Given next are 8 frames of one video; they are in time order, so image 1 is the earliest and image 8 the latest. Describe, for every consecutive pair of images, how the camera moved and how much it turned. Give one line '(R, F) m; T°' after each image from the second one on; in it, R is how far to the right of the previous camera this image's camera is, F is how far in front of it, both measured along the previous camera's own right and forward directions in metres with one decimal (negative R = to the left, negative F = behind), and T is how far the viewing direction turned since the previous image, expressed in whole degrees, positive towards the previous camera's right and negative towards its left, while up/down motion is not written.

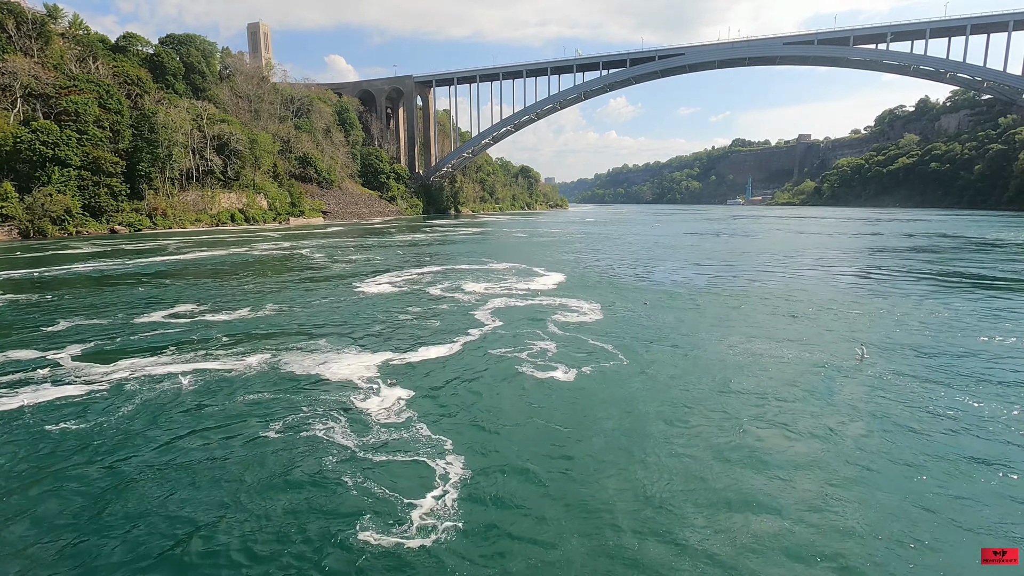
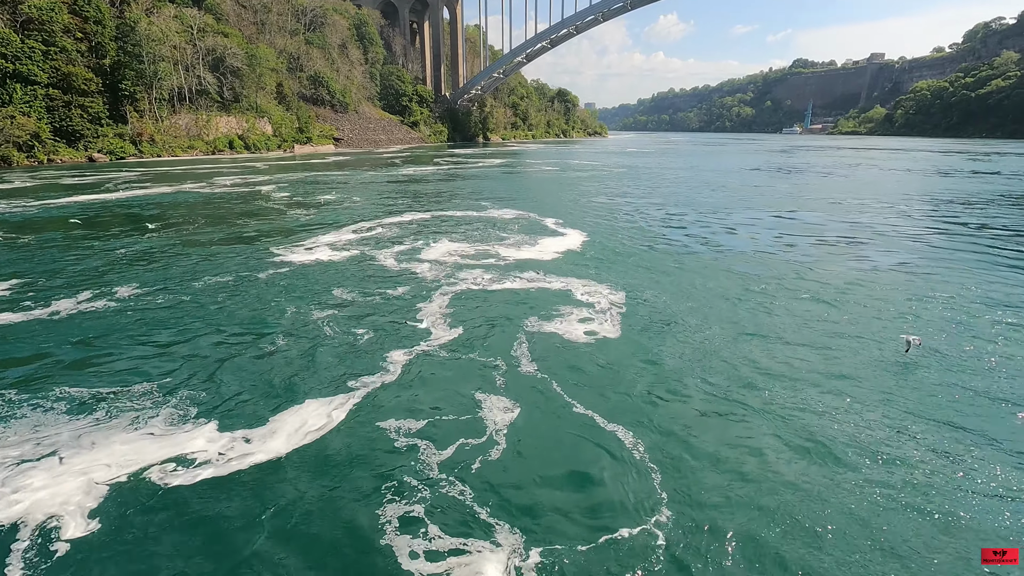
(+0.7, +3.5) m; -4°
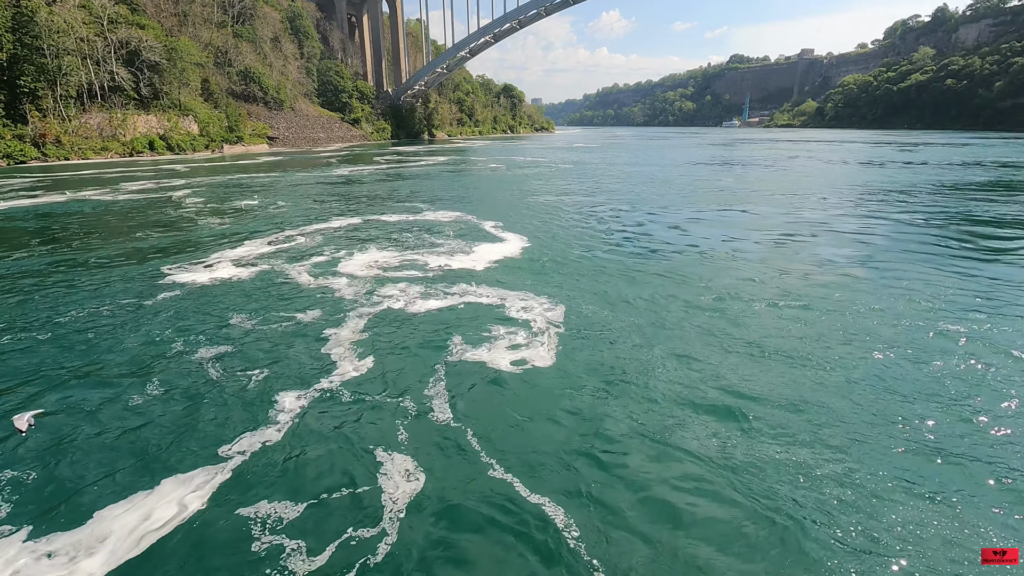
(+0.3, +0.7) m; +5°
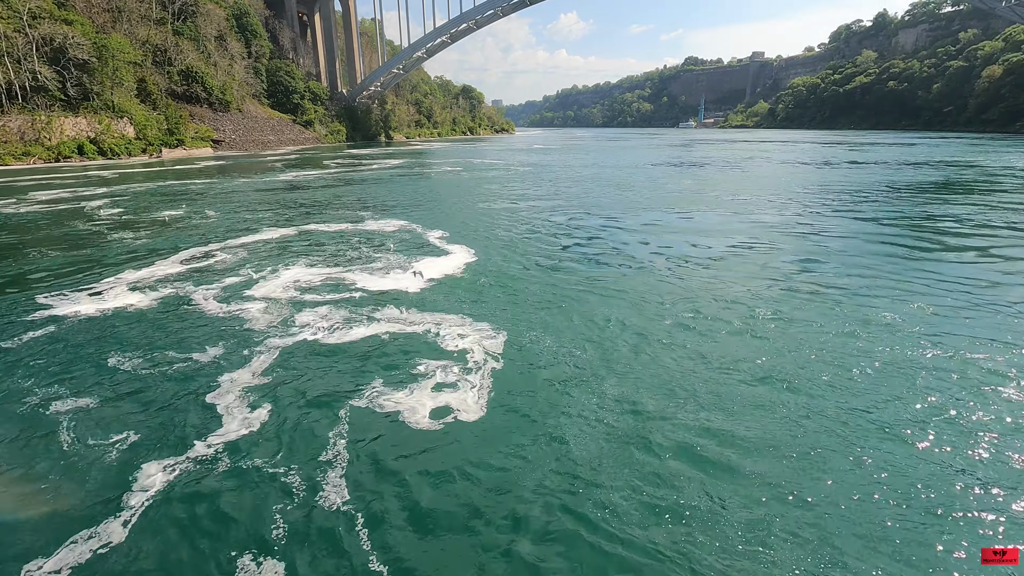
(+0.3, +0.7) m; +4°
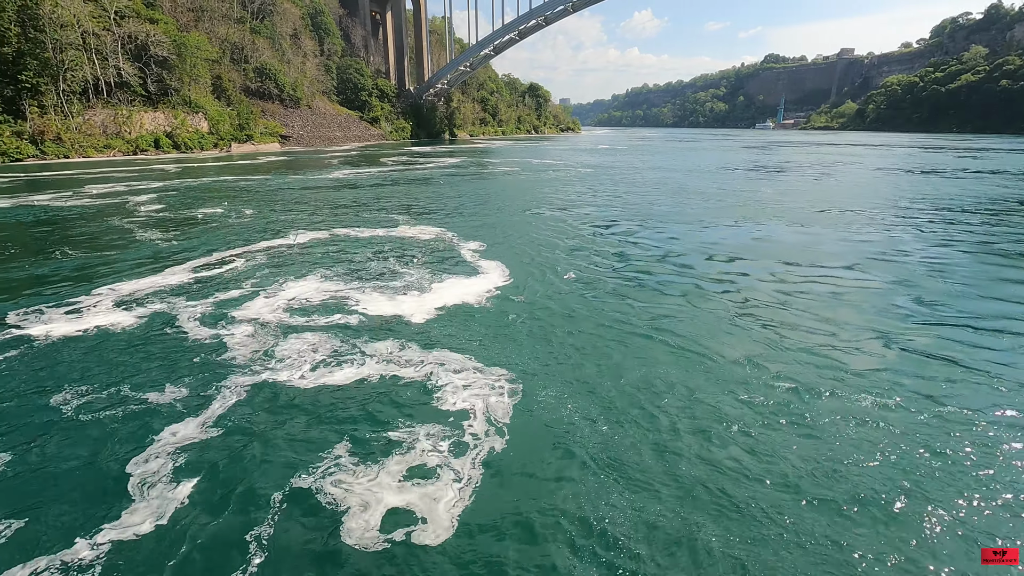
(+0.2, +1.1) m; -6°
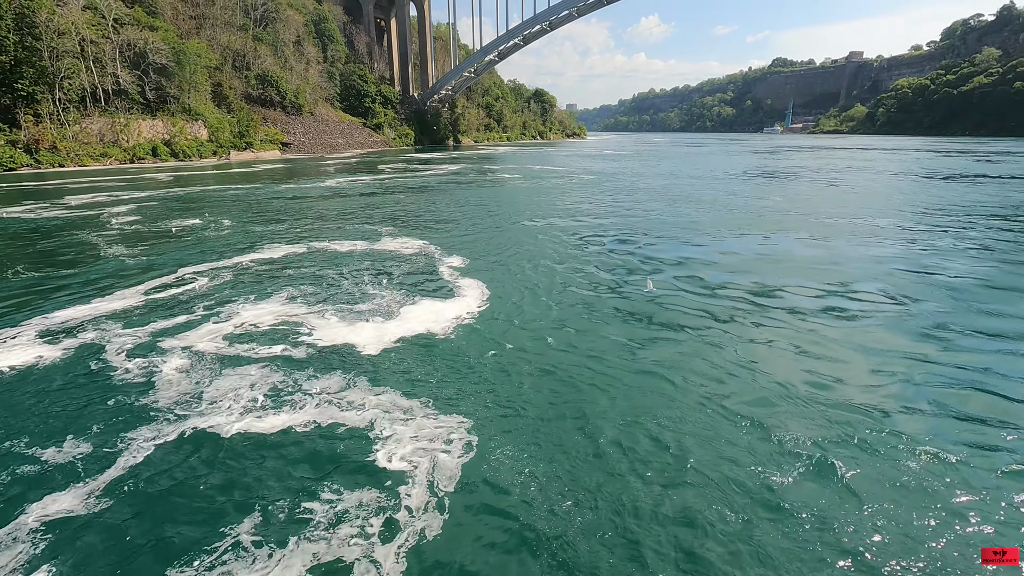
(+0.3, +0.6) m; -1°
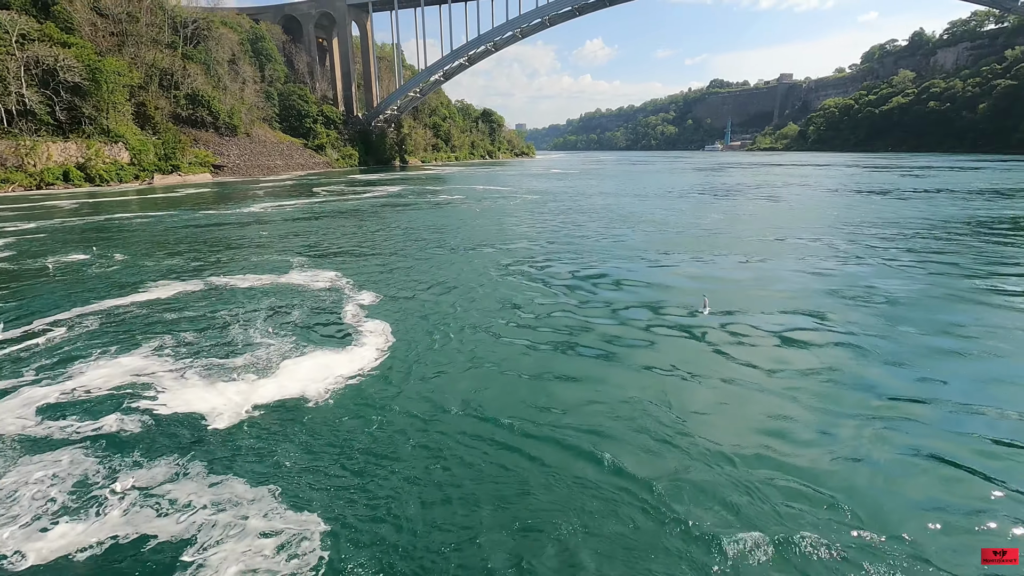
(+0.4, +0.7) m; +5°
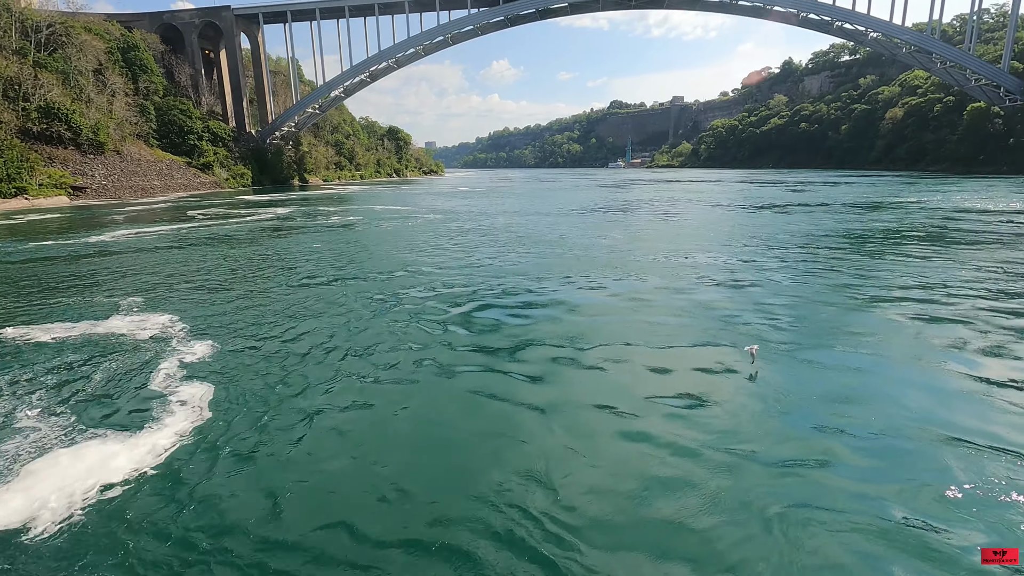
(+0.5, +0.8) m; +9°
